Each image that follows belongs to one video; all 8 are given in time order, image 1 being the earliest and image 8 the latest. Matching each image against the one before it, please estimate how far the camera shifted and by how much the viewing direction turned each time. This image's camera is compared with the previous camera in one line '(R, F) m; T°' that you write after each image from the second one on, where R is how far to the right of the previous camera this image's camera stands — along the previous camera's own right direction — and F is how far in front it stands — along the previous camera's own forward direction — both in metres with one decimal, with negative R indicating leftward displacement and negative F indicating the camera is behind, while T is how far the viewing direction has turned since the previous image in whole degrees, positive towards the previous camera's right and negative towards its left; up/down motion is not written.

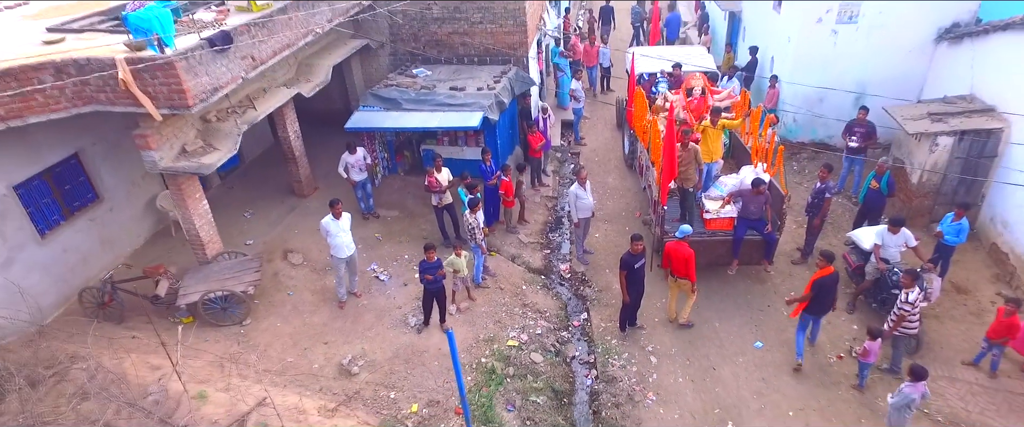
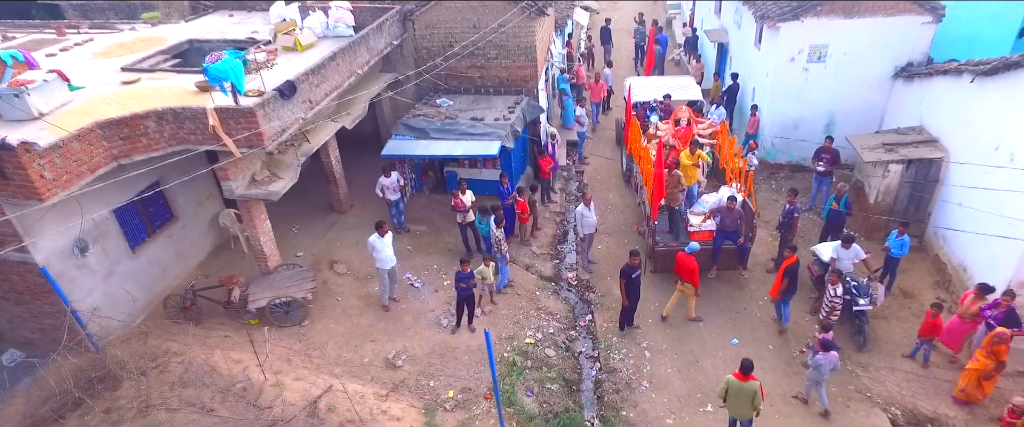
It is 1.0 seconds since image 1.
(-0.2, -1.4) m; 0°
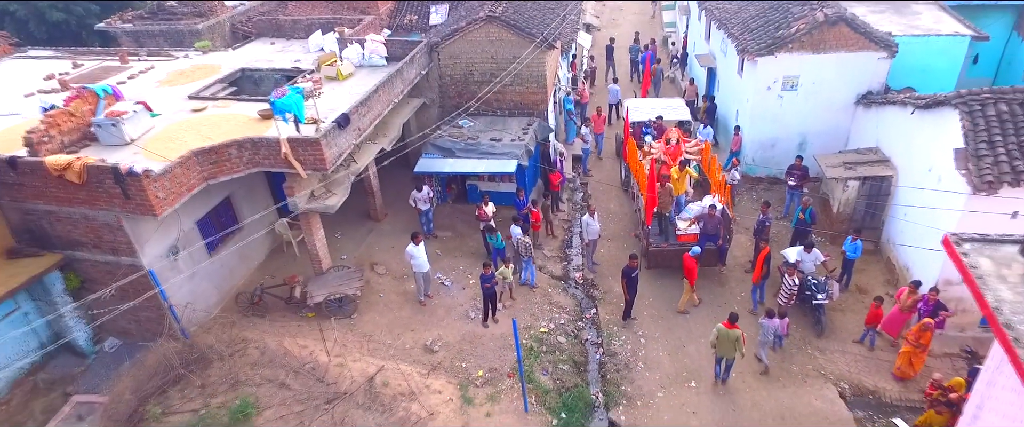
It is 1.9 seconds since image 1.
(-0.3, -1.7) m; 0°
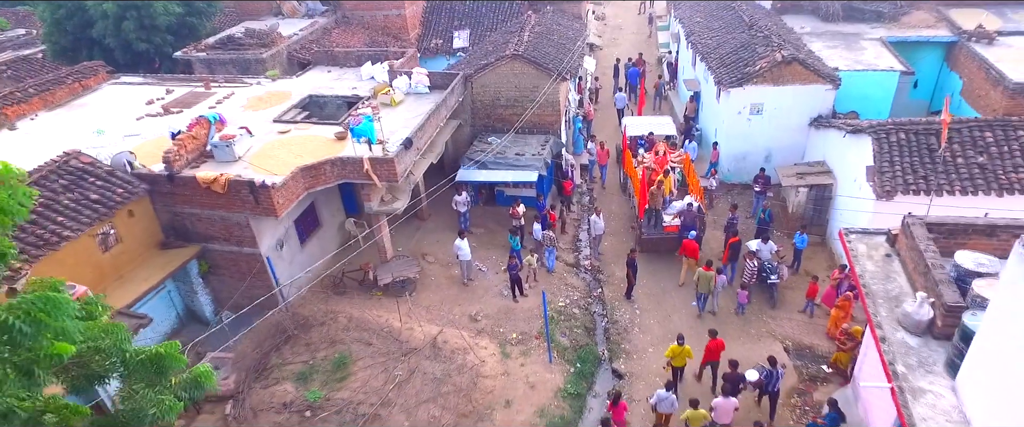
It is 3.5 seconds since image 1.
(-0.6, -3.0) m; 0°
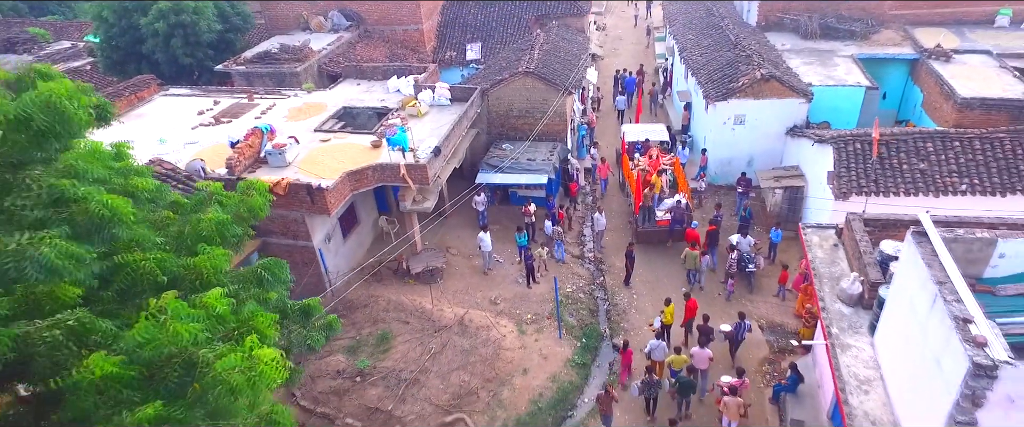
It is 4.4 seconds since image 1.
(-0.4, -2.1) m; 0°
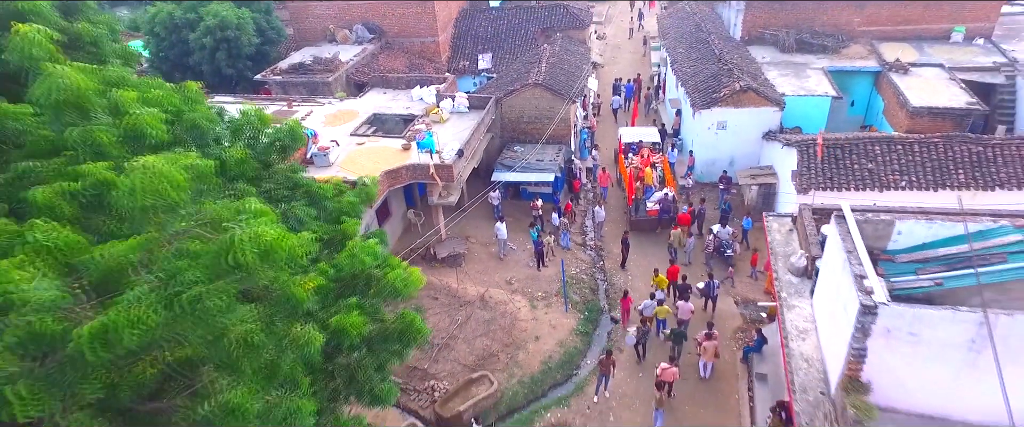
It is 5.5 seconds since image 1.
(-0.4, -2.5) m; 0°
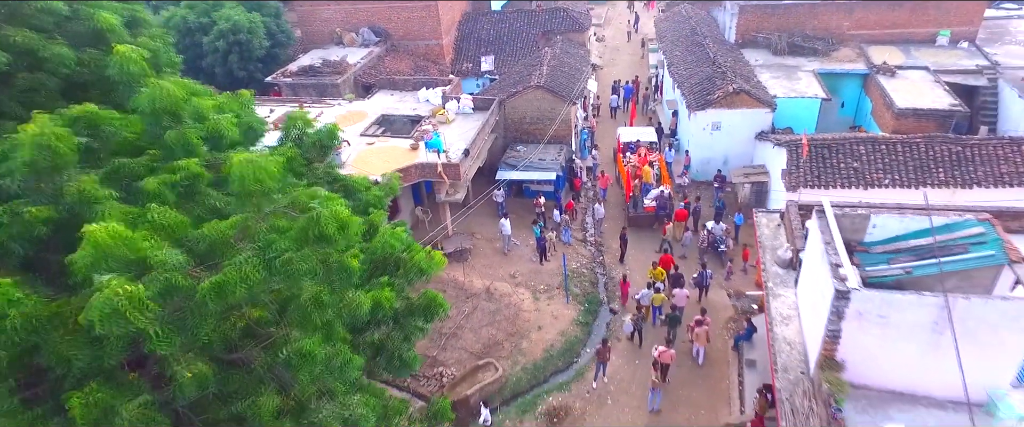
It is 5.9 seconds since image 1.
(-0.1, -0.9) m; 0°
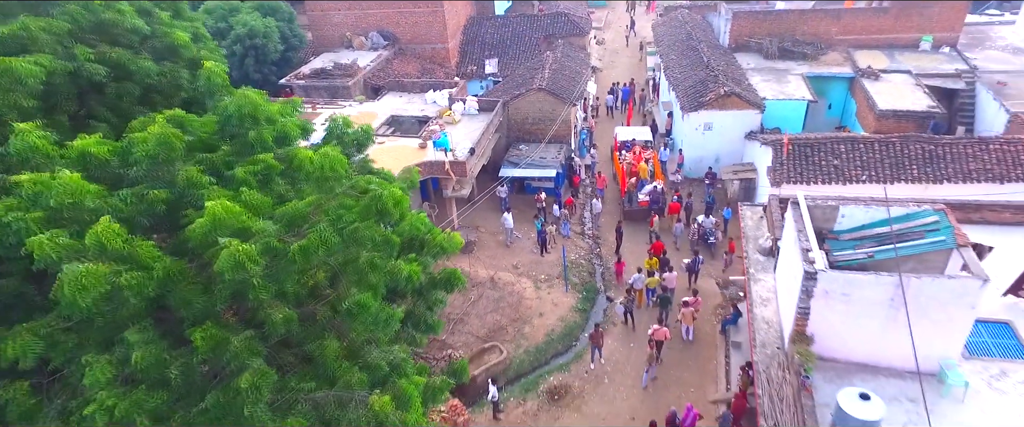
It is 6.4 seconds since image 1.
(-0.1, -1.2) m; 0°
